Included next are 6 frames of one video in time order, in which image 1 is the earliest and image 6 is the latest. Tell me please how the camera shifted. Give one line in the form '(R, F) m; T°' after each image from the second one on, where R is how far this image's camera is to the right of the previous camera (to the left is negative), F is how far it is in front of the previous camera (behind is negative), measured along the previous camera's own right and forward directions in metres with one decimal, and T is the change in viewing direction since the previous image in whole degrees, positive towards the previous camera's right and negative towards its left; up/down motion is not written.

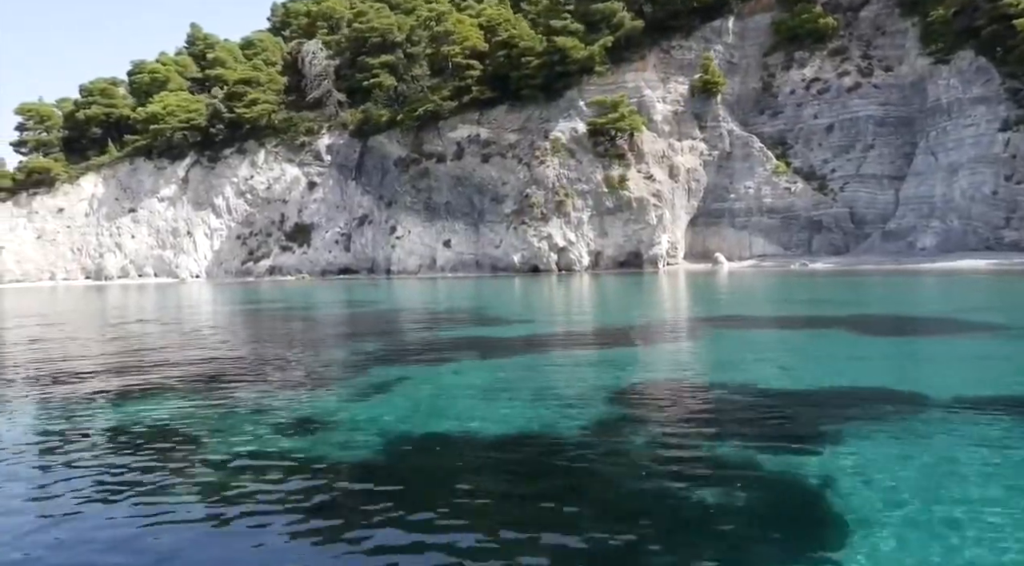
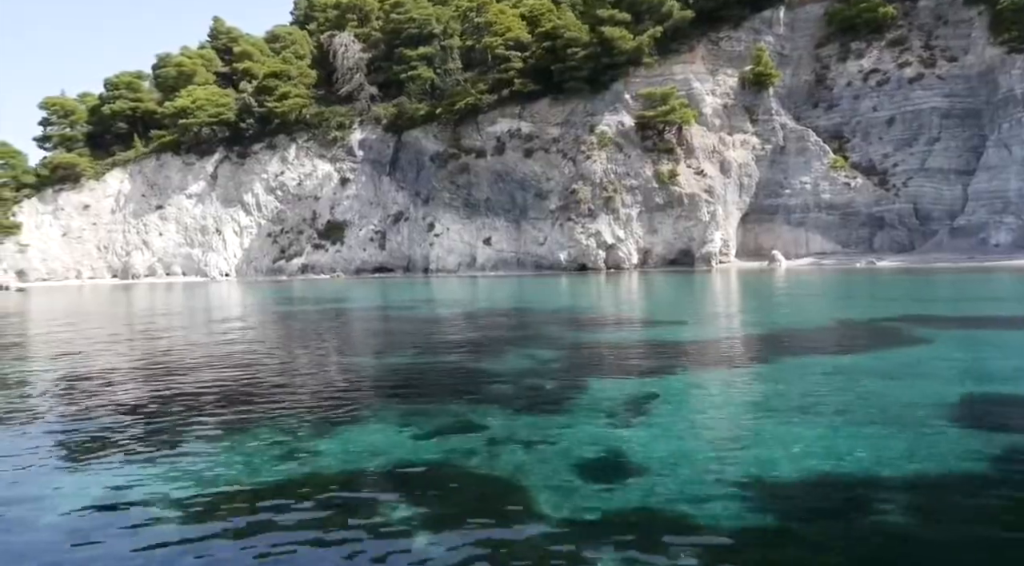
(-2.1, +1.3) m; 0°
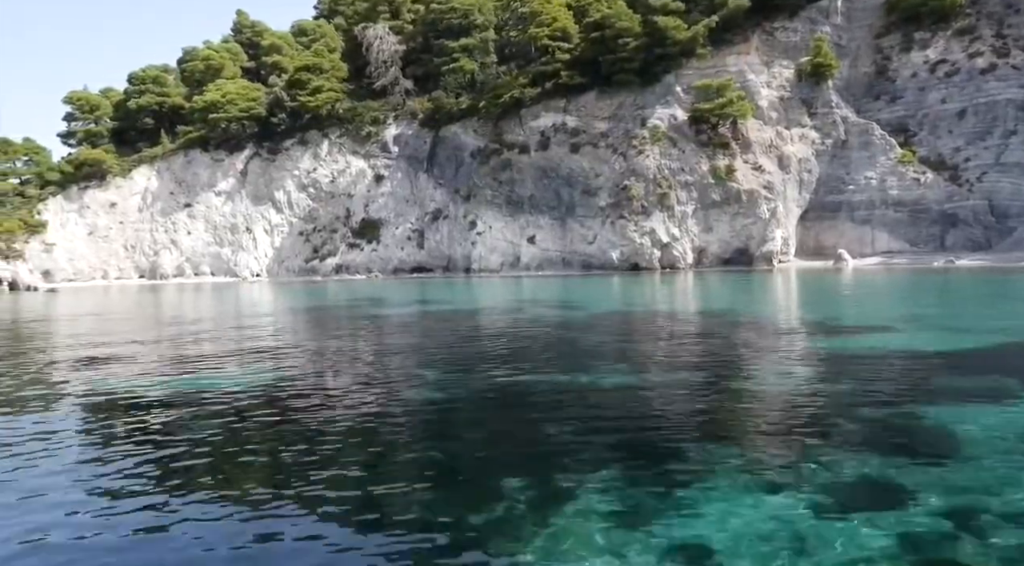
(-2.2, +1.5) m; 0°
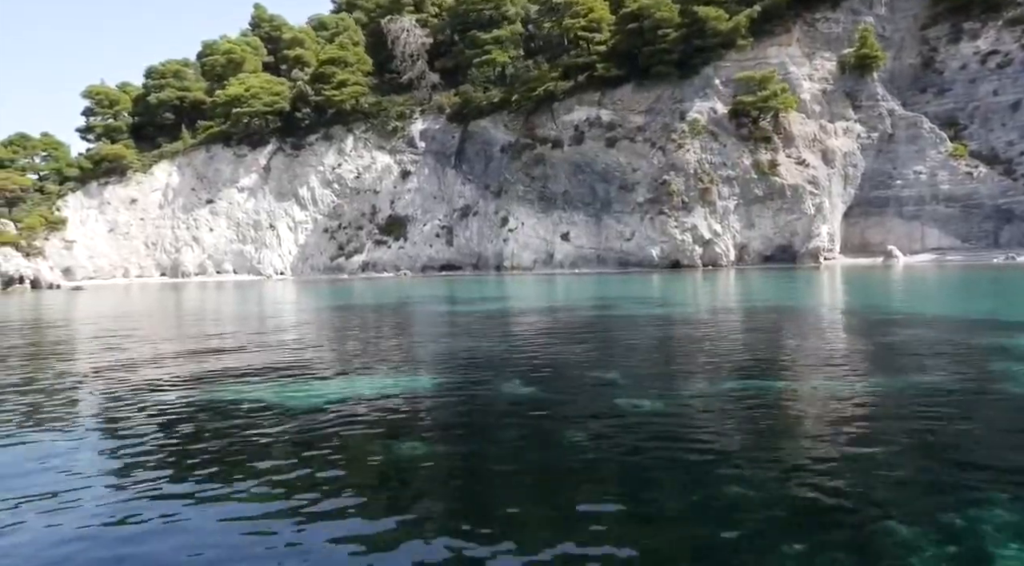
(-1.6, +1.0) m; 0°
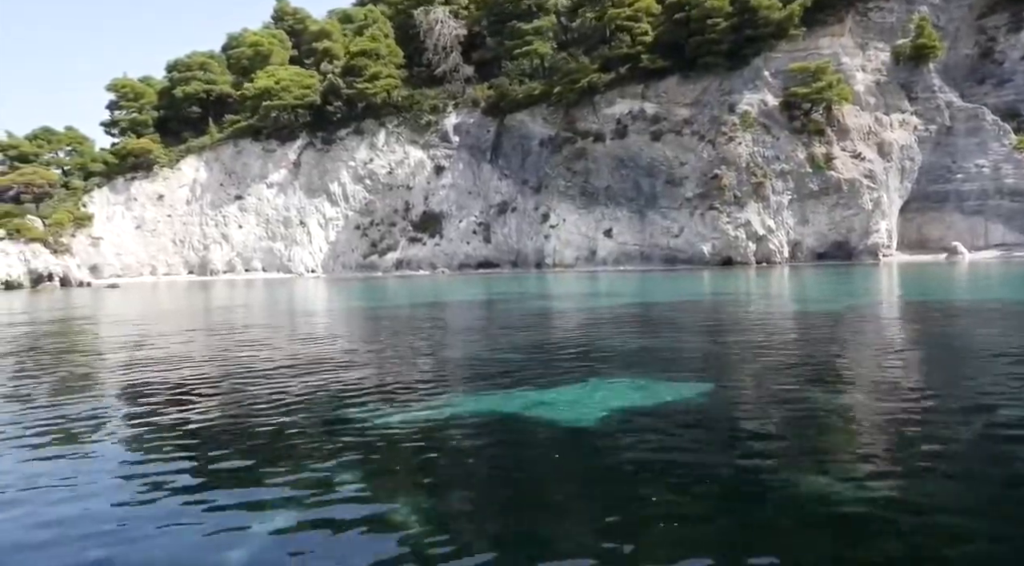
(-1.9, +1.1) m; 0°
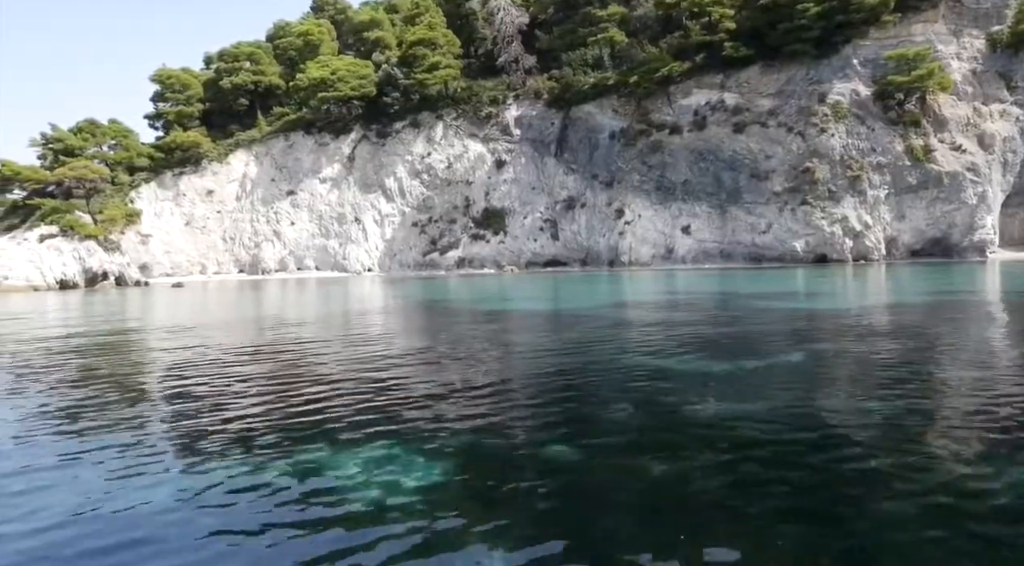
(-3.4, +1.8) m; 0°
